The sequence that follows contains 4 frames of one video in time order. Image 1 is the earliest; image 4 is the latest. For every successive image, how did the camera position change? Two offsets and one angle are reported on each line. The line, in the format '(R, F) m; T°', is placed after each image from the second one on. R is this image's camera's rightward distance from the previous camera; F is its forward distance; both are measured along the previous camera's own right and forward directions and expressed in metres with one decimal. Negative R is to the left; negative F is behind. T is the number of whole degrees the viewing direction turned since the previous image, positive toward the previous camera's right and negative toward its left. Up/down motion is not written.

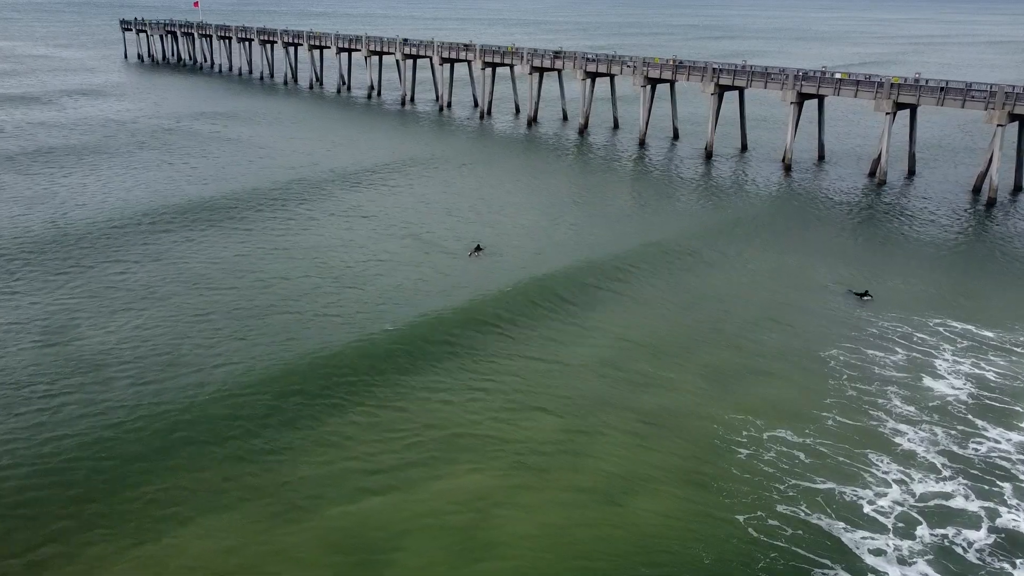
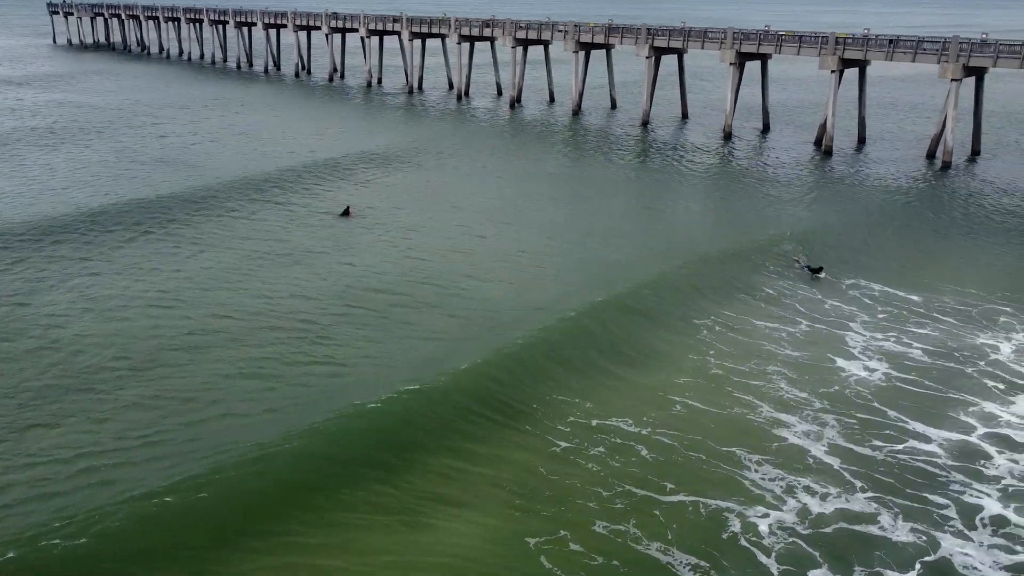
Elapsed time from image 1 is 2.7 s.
(+4.1, +5.2) m; +1°
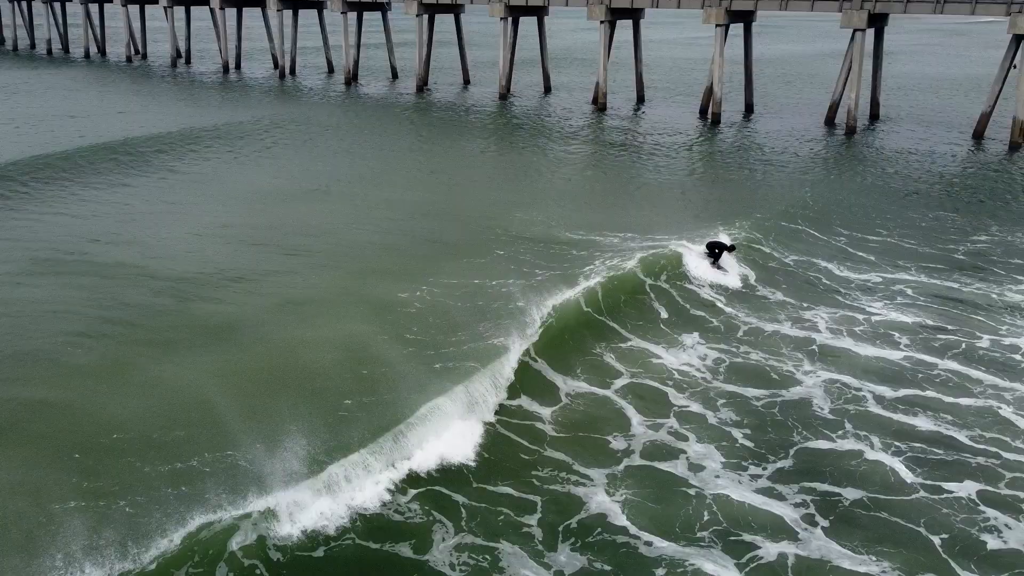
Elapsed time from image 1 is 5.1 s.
(+5.2, +4.4) m; +10°
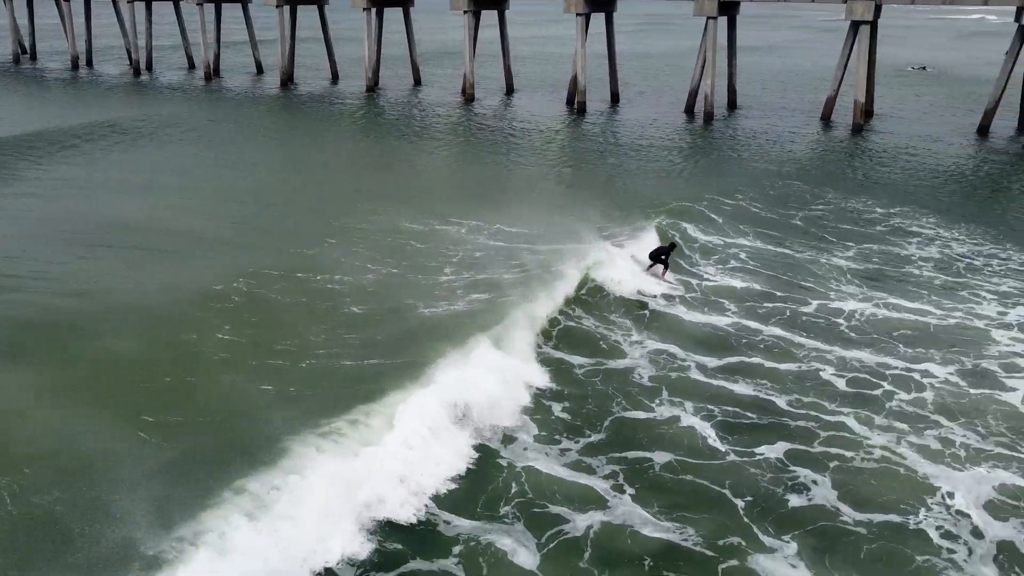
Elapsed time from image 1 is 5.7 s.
(+1.0, +0.5) m; +7°
